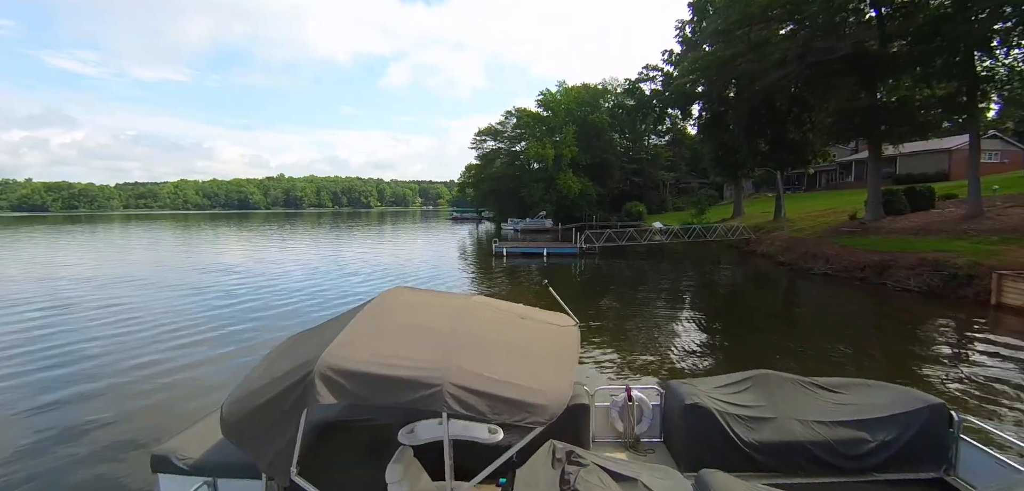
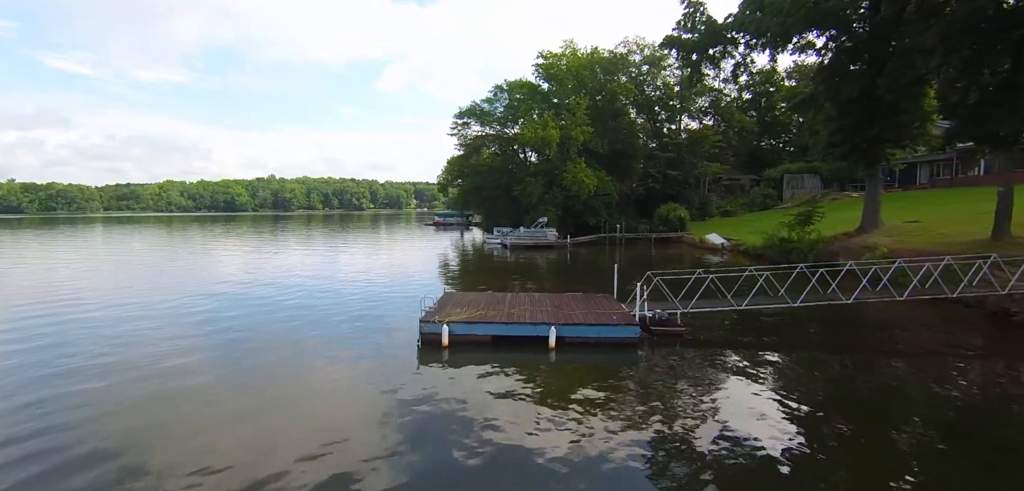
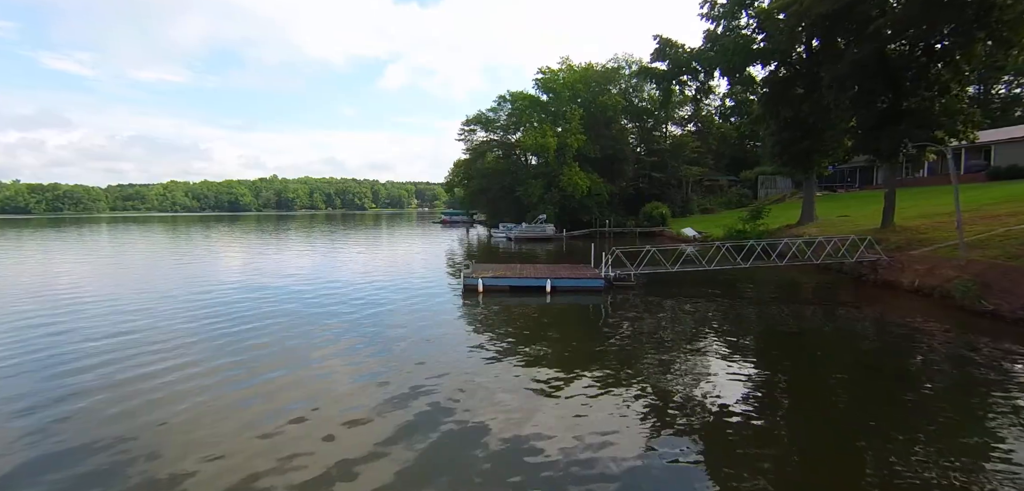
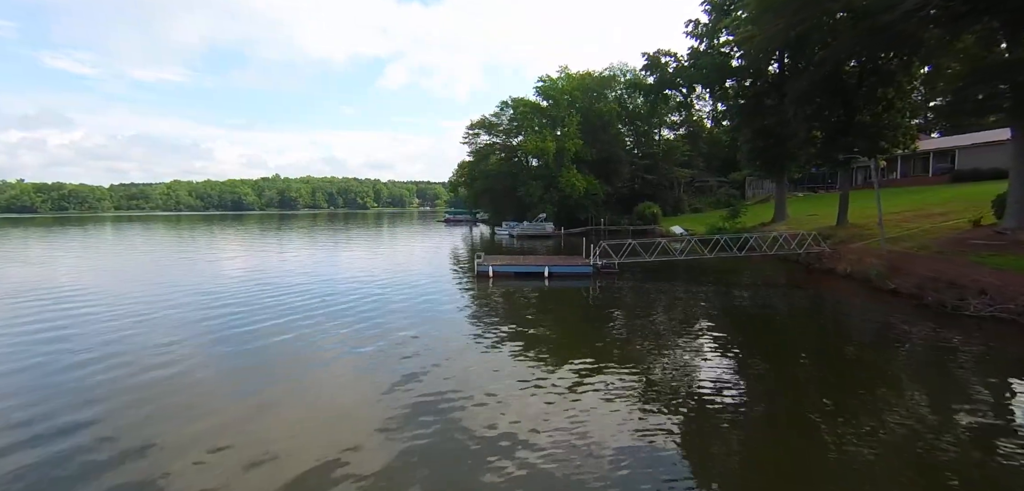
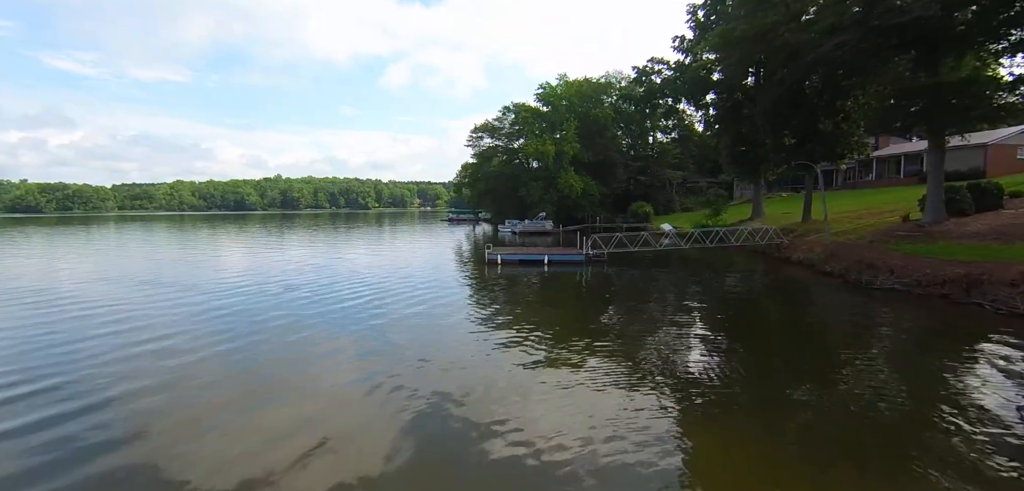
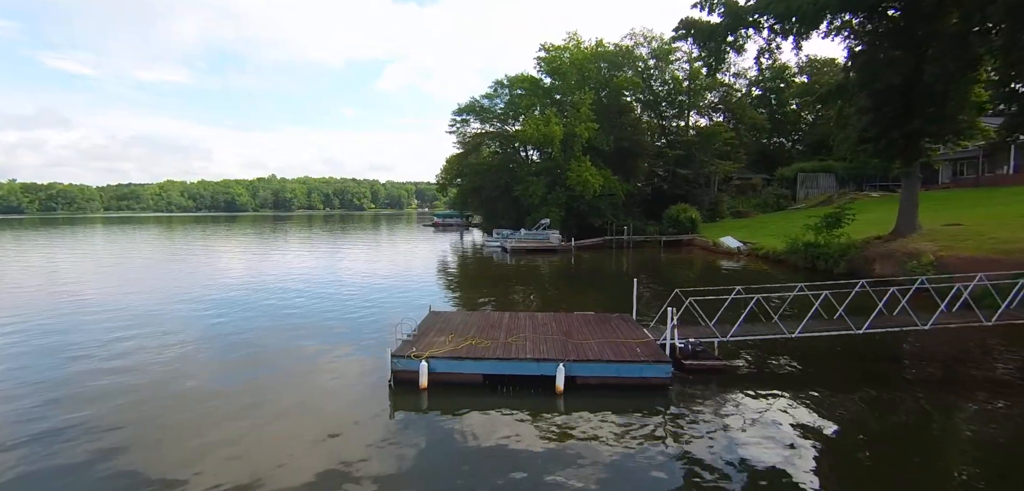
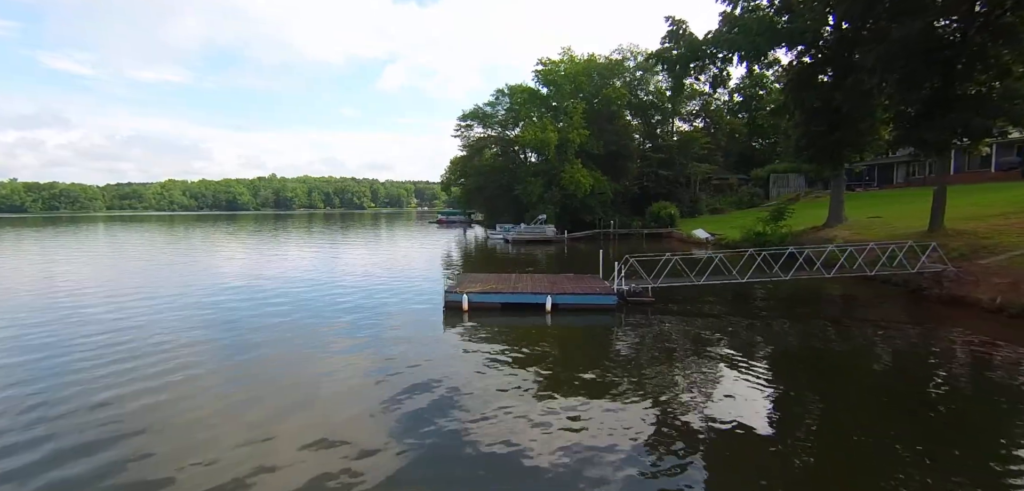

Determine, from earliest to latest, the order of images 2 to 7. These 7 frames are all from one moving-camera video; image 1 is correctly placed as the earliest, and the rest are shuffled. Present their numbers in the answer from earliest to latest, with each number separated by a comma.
5, 4, 3, 7, 2, 6
